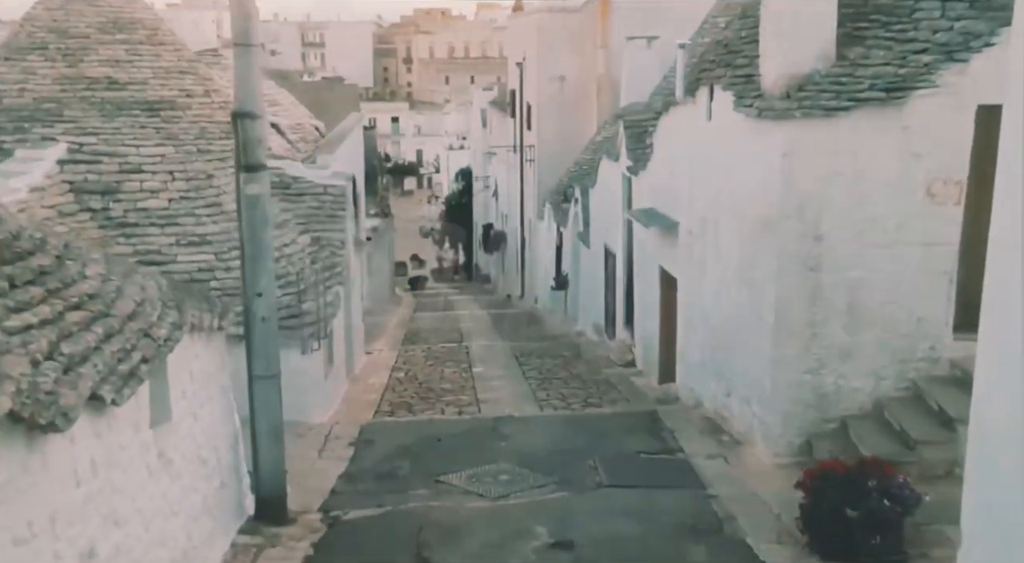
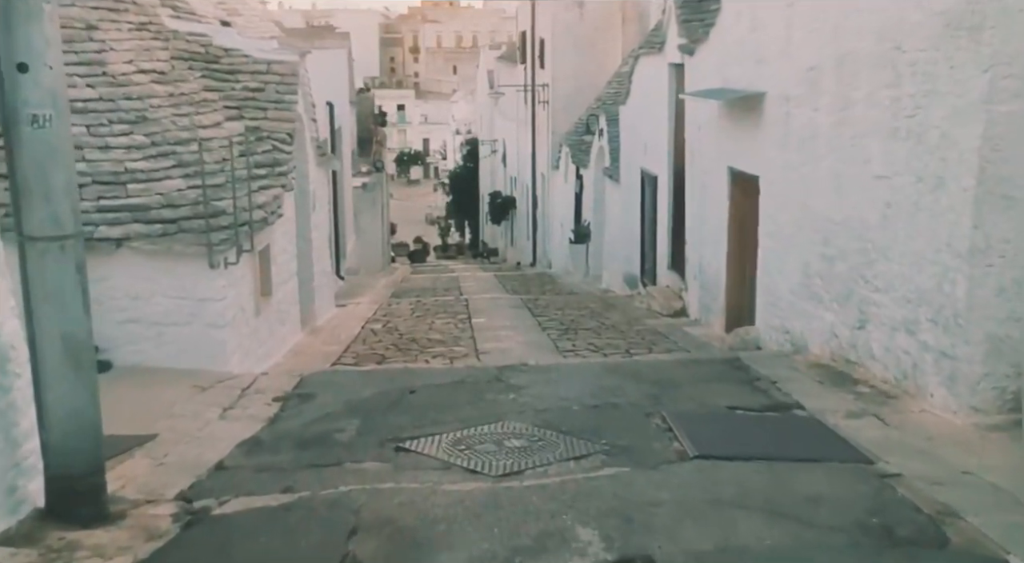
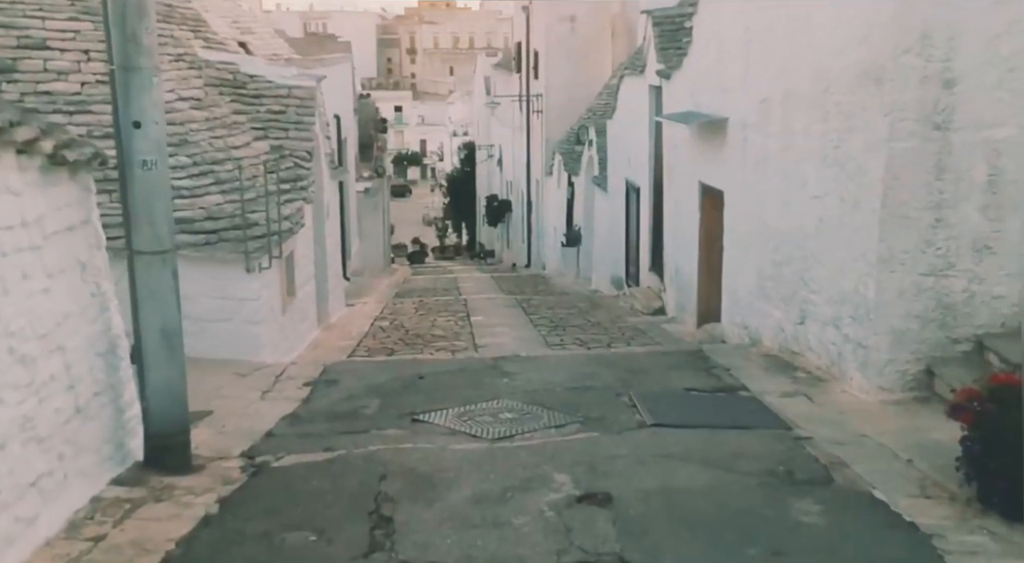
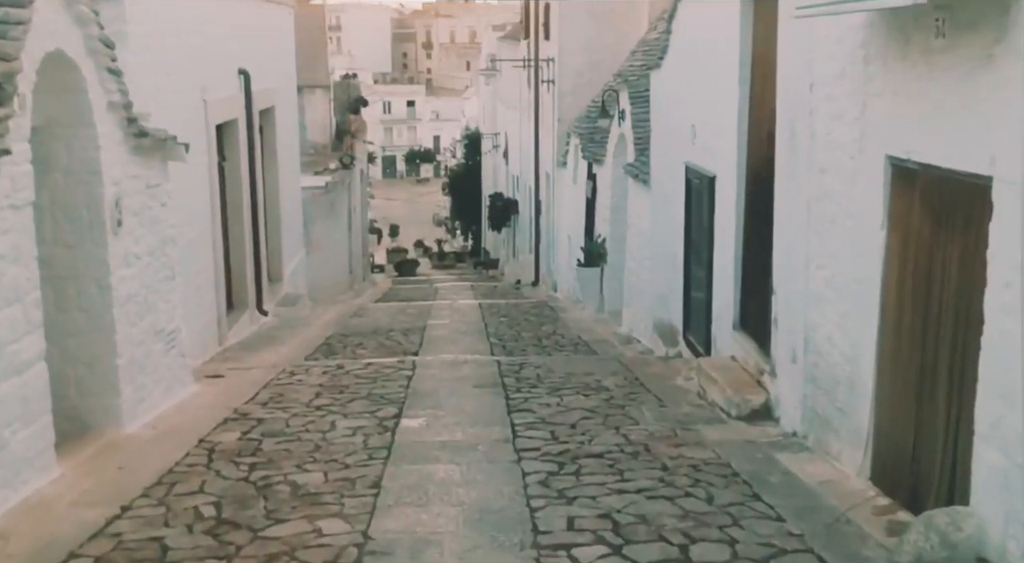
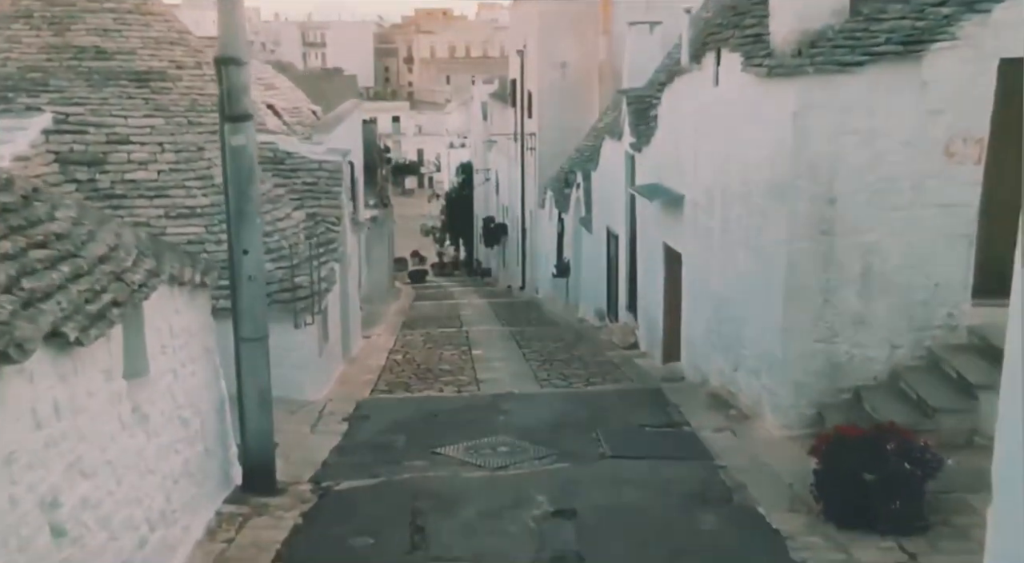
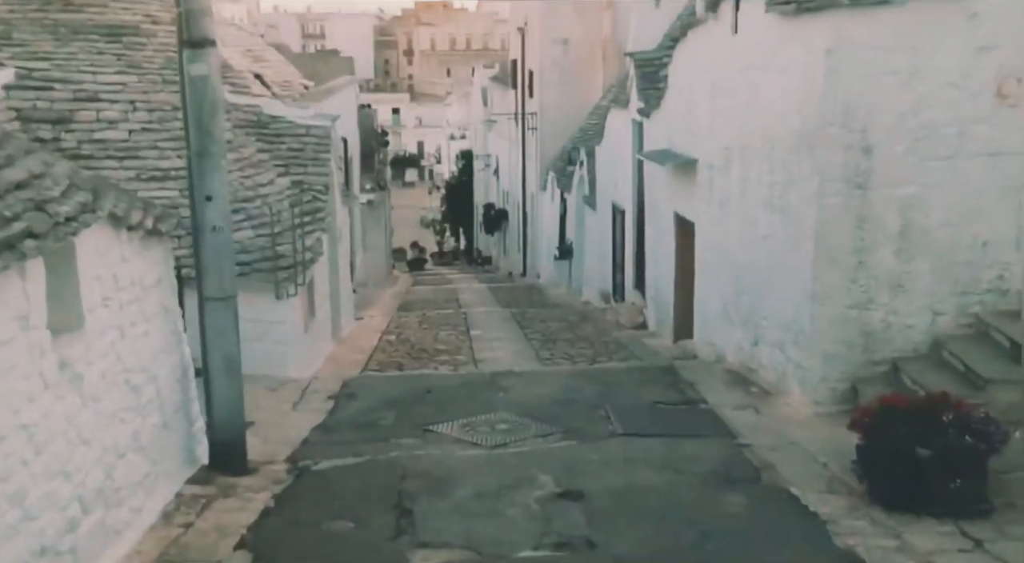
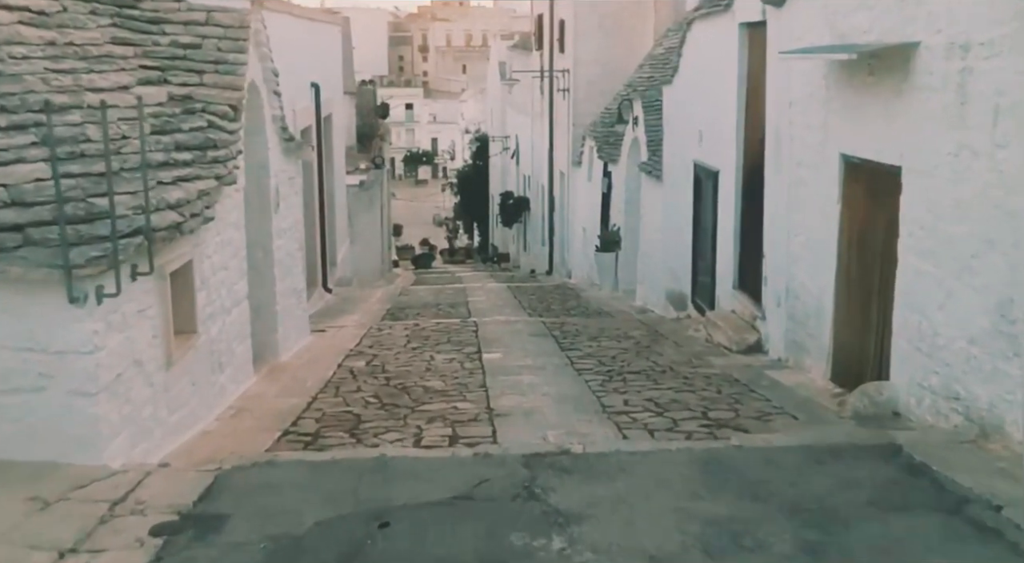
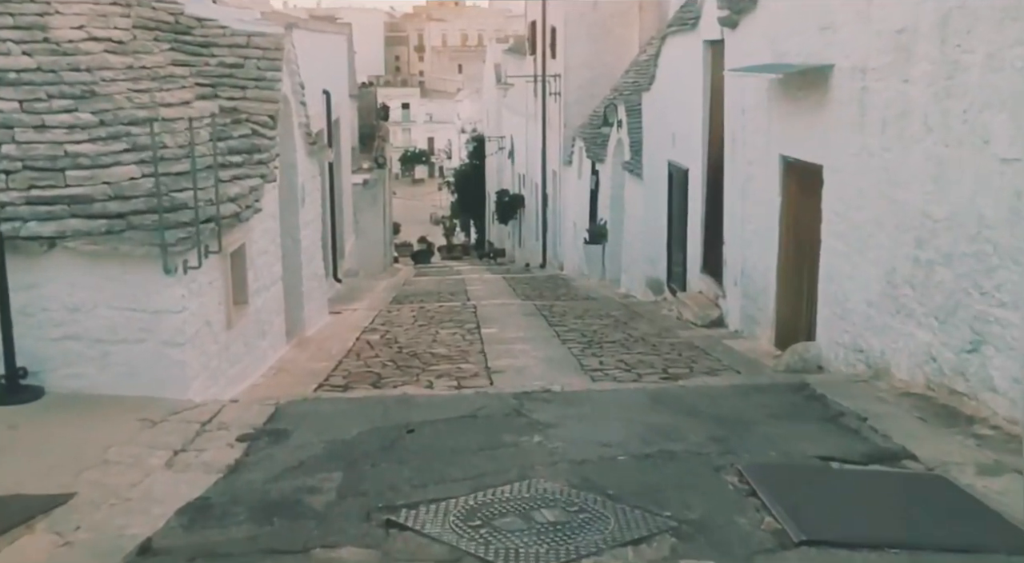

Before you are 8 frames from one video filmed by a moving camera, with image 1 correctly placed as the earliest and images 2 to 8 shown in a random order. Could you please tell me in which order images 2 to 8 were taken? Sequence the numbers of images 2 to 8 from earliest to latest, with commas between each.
5, 6, 3, 2, 8, 7, 4
